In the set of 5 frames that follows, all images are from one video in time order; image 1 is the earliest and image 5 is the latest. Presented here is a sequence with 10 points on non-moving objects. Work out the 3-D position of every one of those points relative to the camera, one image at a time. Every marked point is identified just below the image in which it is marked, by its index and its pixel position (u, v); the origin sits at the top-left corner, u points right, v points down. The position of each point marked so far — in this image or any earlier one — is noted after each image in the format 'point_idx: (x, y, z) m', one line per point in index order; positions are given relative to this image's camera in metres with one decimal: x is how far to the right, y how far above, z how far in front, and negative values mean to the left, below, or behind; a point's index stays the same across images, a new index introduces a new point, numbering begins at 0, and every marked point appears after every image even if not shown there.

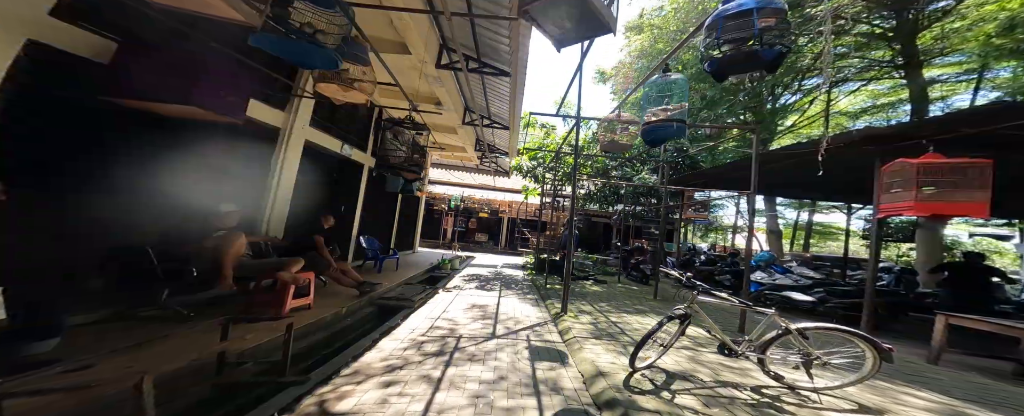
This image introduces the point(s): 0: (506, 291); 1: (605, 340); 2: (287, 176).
0: (-0.2, -2.0, +6.8) m
1: (+1.2, -1.7, +3.7) m
2: (-3.2, +0.4, +4.0) m
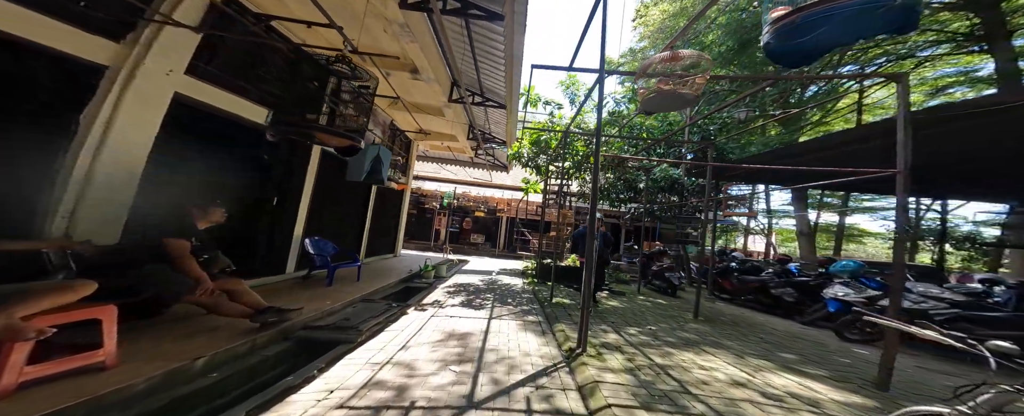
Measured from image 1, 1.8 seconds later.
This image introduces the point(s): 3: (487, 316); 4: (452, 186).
0: (-0.2, -1.9, +5.2) m
1: (+1.1, -1.5, +2.1) m
2: (-3.3, +0.6, +2.5) m
3: (-0.4, -1.8, +4.7) m
4: (-3.1, +1.2, +14.6) m
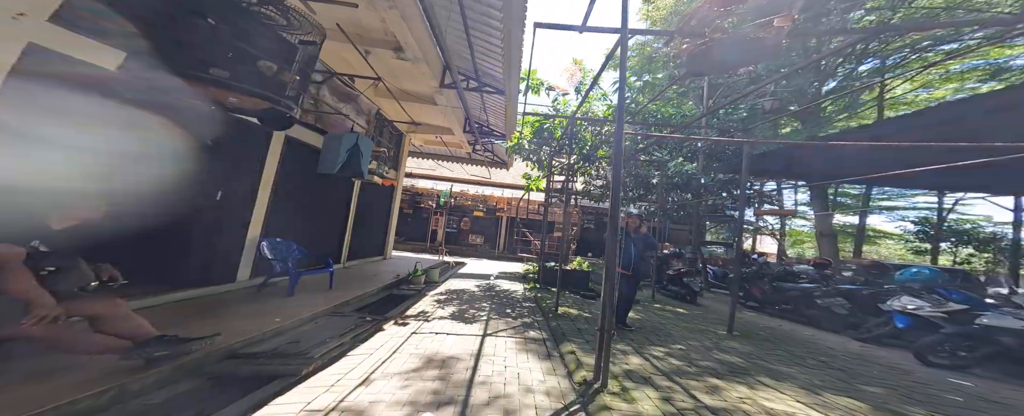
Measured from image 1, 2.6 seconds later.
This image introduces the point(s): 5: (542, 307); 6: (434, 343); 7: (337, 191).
0: (-0.3, -1.8, +4.4) m
1: (+1.1, -1.4, +1.3) m
2: (-3.3, +0.7, +1.7) m
3: (-0.4, -1.7, +3.9) m
4: (-3.1, +1.2, +13.8) m
5: (+0.6, -1.9, +5.4) m
6: (-0.9, -1.6, +3.4) m
7: (-3.6, +0.4, +5.8) m
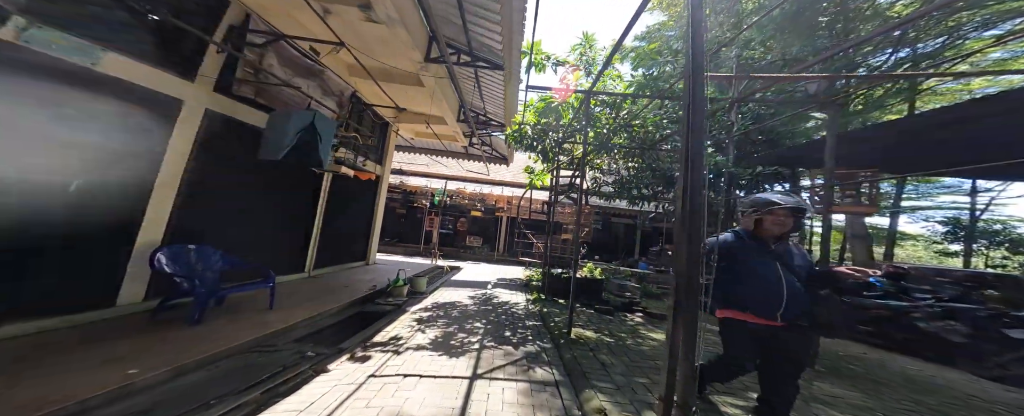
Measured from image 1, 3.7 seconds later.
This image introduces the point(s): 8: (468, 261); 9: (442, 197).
0: (-0.3, -1.7, +3.3) m
1: (+1.1, -1.3, +0.2) m
2: (-3.3, +0.8, +0.7) m
3: (-0.4, -1.6, +2.8) m
4: (-3.1, +1.2, +12.8) m
5: (+0.6, -1.8, +4.3) m
6: (-0.9, -1.5, +2.3) m
7: (-3.6, +0.4, +4.7) m
8: (-1.9, -2.3, +12.4) m
9: (-2.9, +0.4, +11.9) m
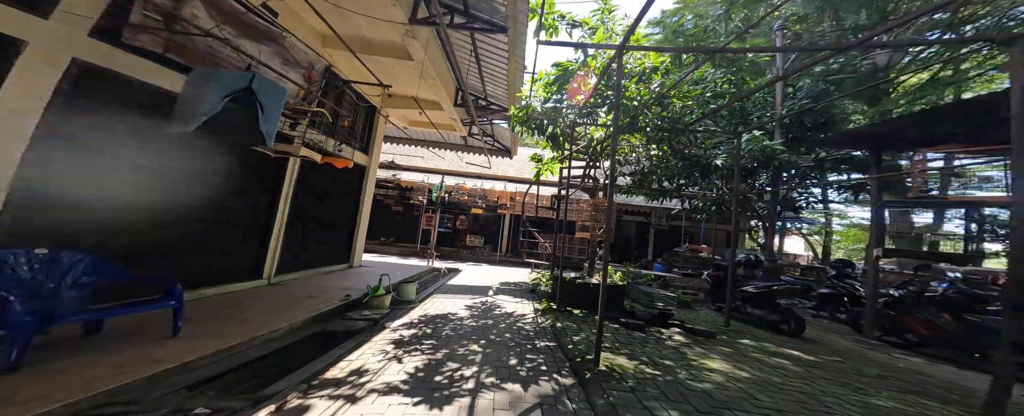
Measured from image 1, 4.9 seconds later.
0: (-0.2, -1.5, +2.3) m
1: (+1.1, -1.1, -0.8) m
2: (-3.3, +1.0, -0.3) m
3: (-0.4, -1.5, +1.8) m
4: (-2.9, +1.3, +11.8) m
5: (+0.7, -1.6, +3.2) m
6: (-0.9, -1.3, +1.3) m
7: (-3.5, +0.6, +3.7) m
8: (-1.8, -2.2, +11.4) m
9: (-2.8, +0.5, +10.9) m
